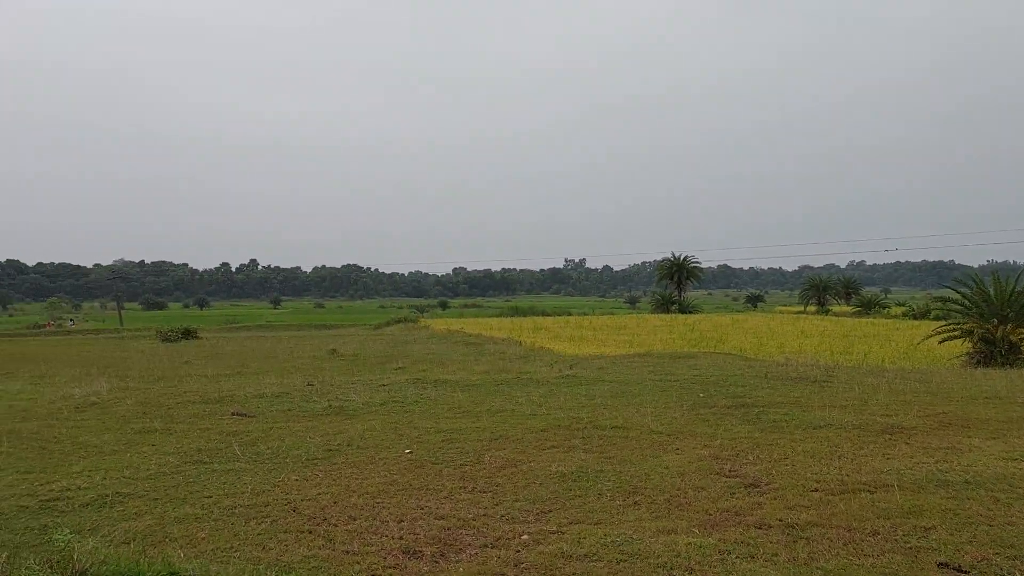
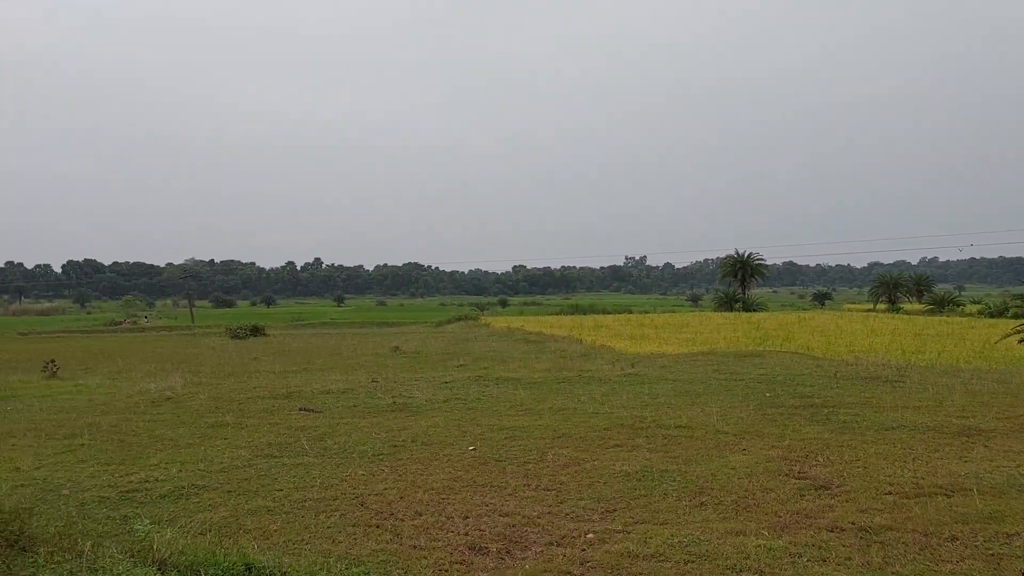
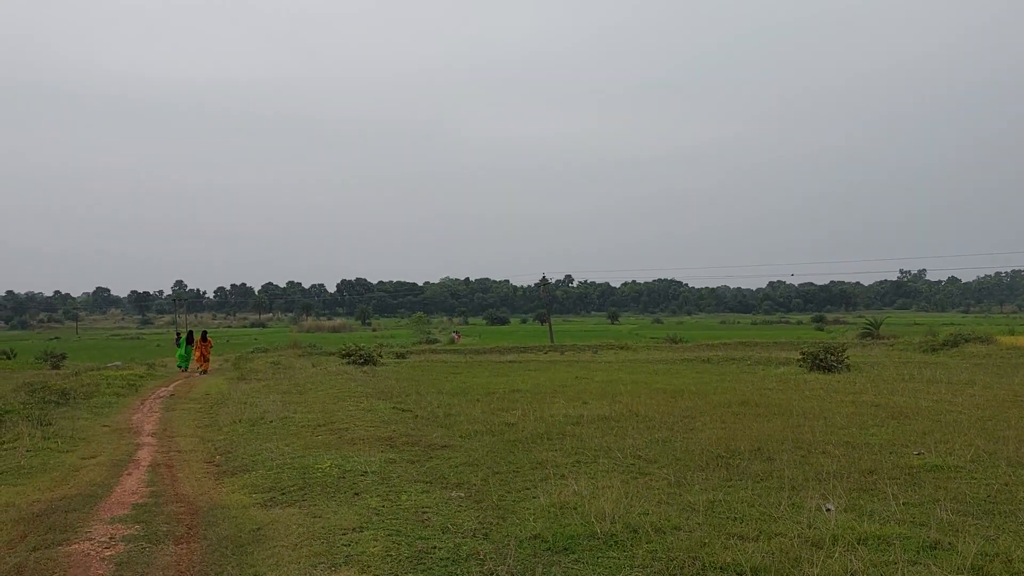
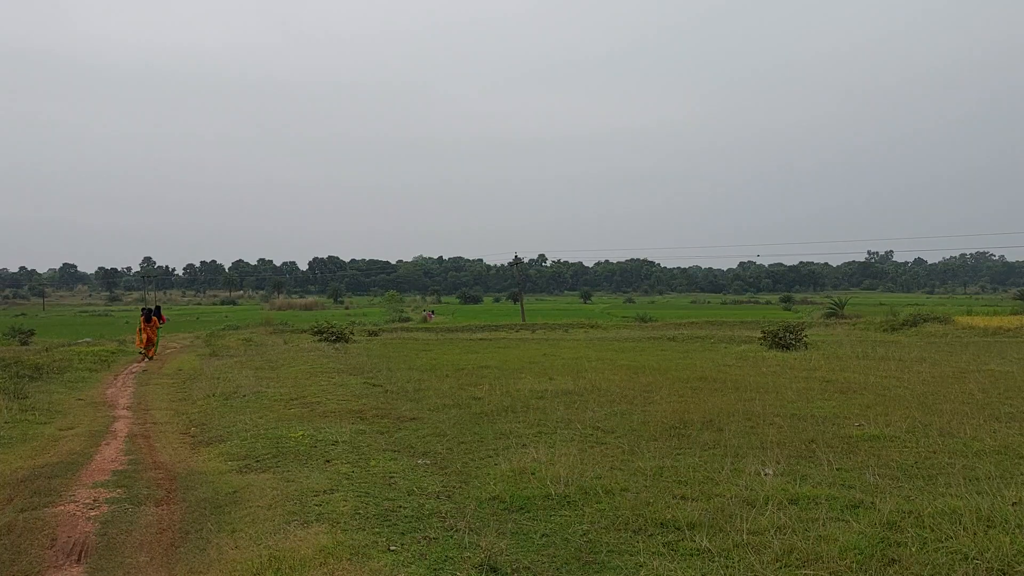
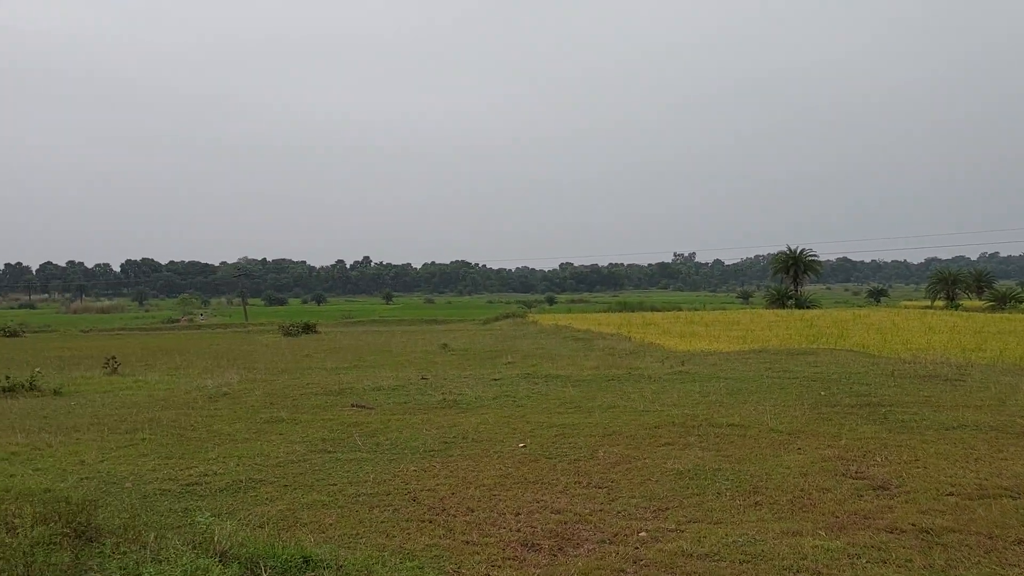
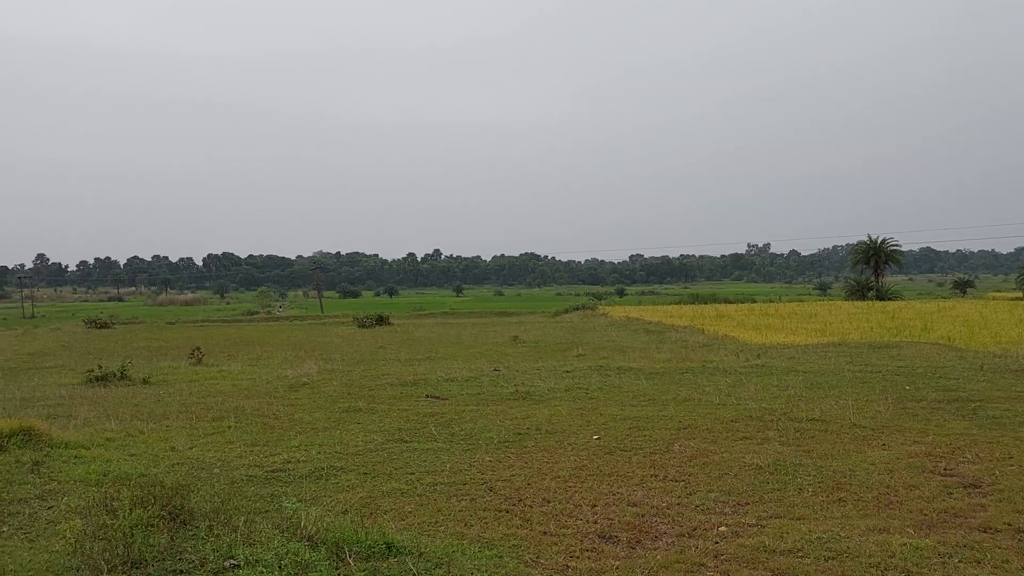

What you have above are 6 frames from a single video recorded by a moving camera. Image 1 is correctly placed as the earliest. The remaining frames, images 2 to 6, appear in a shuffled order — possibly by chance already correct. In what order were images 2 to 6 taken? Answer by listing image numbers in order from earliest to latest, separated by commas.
2, 5, 6, 4, 3
